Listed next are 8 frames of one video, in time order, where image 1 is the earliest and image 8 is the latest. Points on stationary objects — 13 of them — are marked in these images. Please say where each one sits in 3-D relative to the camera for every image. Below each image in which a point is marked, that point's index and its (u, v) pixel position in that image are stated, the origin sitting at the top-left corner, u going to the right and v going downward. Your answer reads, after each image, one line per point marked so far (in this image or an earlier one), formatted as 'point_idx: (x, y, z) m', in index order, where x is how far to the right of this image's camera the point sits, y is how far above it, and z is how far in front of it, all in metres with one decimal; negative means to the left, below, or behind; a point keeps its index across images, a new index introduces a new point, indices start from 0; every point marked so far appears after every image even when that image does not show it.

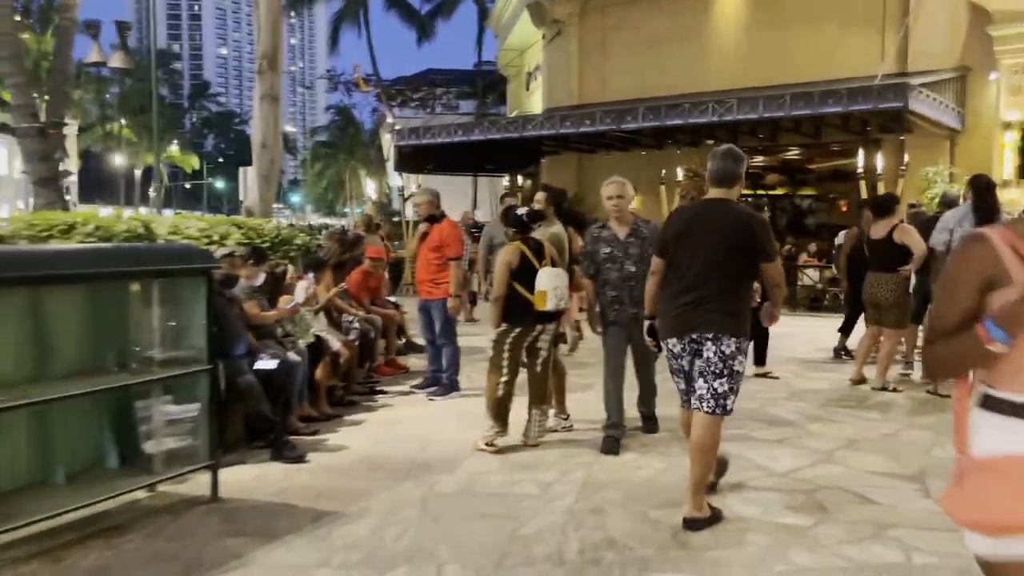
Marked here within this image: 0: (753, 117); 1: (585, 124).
0: (+4.2, +3.0, +15.0) m
1: (+1.4, +3.3, +17.0) m
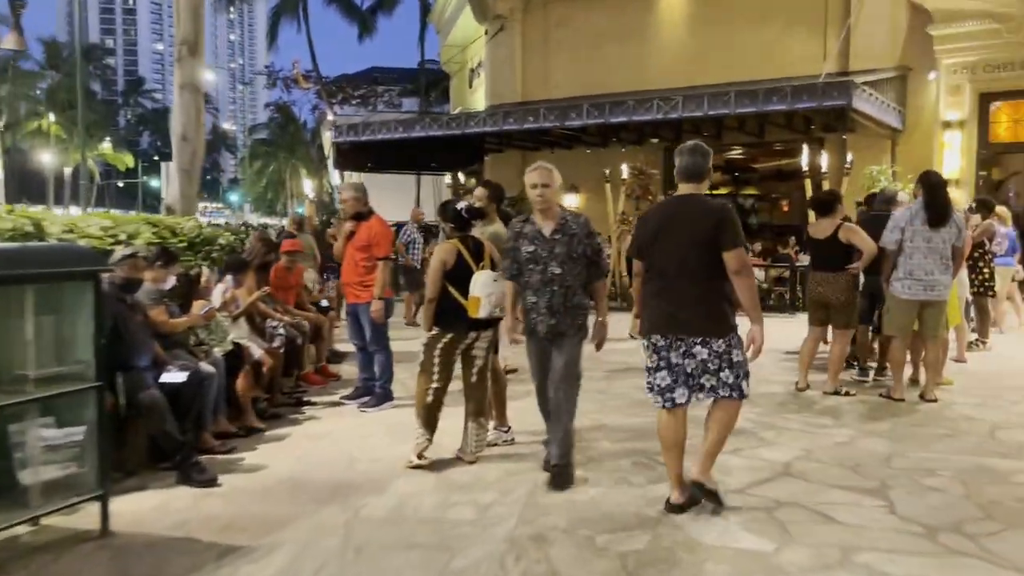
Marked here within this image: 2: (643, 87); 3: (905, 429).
0: (+3.2, +3.0, +14.8) m
1: (+0.3, +3.3, +16.6) m
2: (+3.0, +4.5, +19.3) m
3: (+2.8, -1.0, +6.0) m
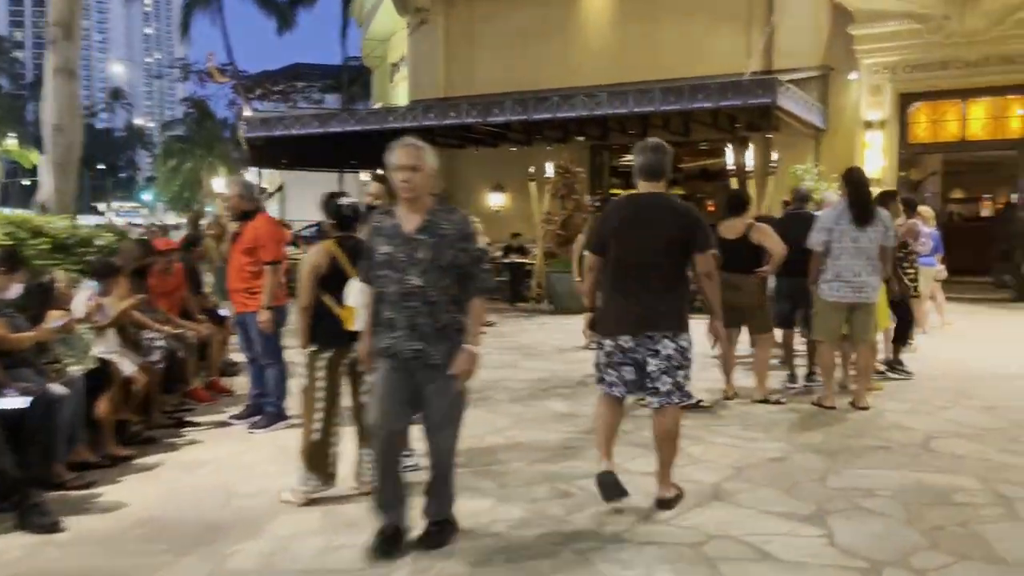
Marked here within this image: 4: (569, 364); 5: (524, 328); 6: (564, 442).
0: (+1.9, +3.0, +14.5) m
1: (-1.2, +3.2, +16.0) m
2: (+1.2, +4.5, +18.9) m
3: (+2.2, -1.0, +5.7) m
4: (+0.6, -0.8, +8.8) m
5: (+0.2, -0.6, +12.6) m
6: (+0.3, -1.0, +5.5) m
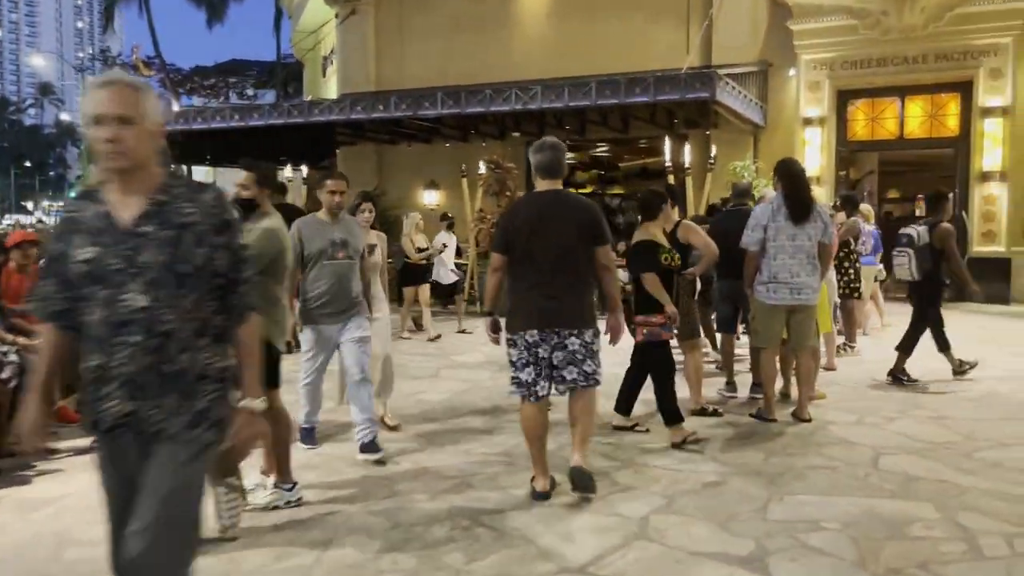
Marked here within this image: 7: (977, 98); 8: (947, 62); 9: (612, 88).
0: (+0.8, +2.9, +13.9) m
1: (-2.4, +3.2, +15.3) m
2: (-0.2, +4.5, +18.3) m
3: (+1.6, -1.0, +5.1) m
4: (-0.2, -0.8, +8.1) m
5: (-0.8, -0.6, +11.9) m
6: (-0.2, -1.0, +4.9) m
7: (+7.9, +3.2, +14.5) m
8: (+7.4, +3.8, +14.5) m
9: (+1.6, +3.2, +13.5) m
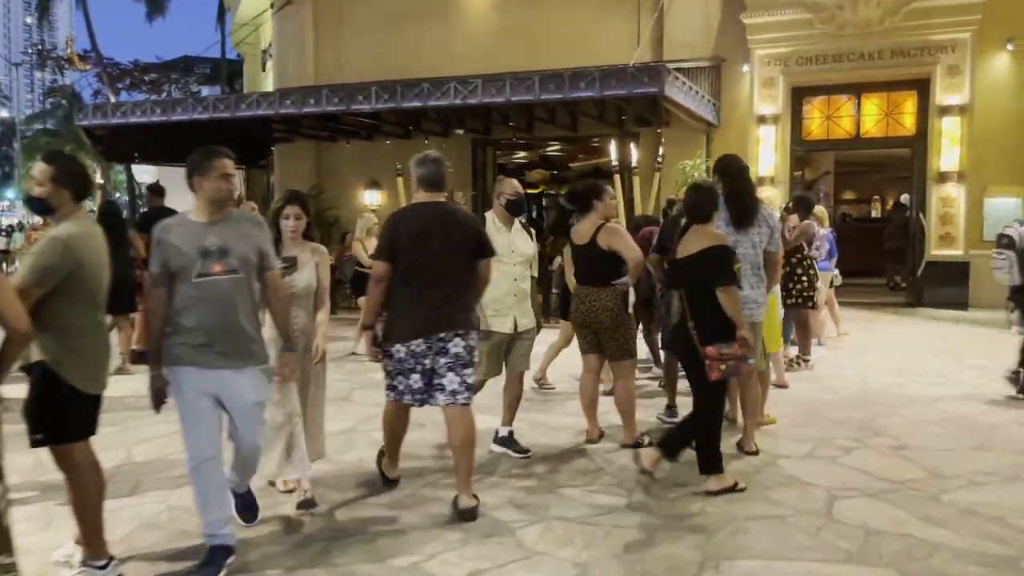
0: (-0.2, +2.8, +13.1) m
1: (-3.4, +3.1, +14.3) m
2: (-1.3, +4.4, +17.5) m
3: (+1.1, -1.1, +4.4) m
4: (-0.9, -0.9, +7.3) m
5: (-1.7, -0.7, +11.0) m
6: (-0.7, -1.1, +4.0) m
7: (+6.9, +3.1, +14.0) m
8: (+6.4, +3.8, +14.0) m
9: (+0.6, +3.1, +12.7) m
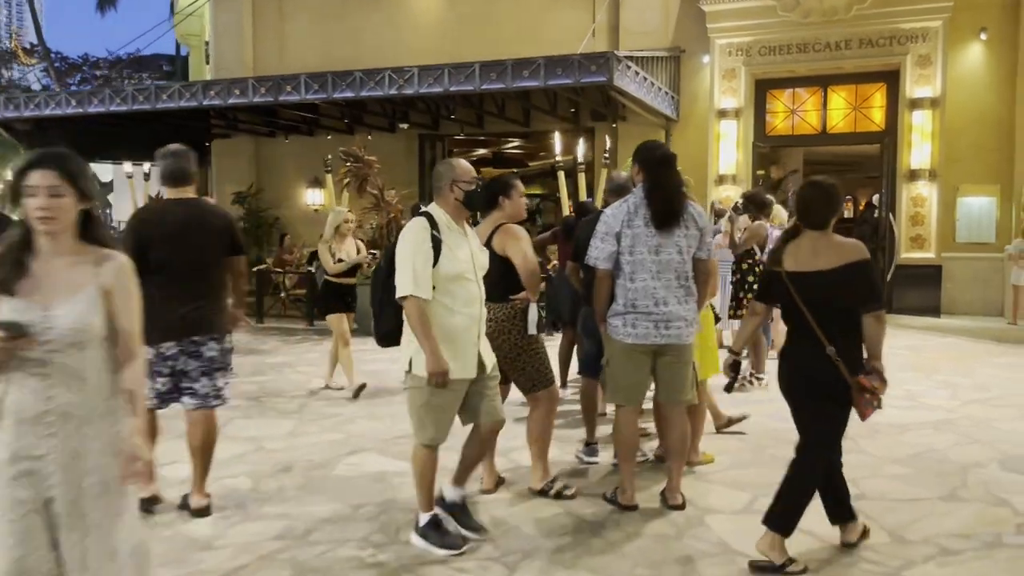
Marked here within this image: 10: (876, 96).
0: (-1.0, +2.8, +12.1) m
1: (-4.3, +3.0, +13.2) m
2: (-2.3, +4.3, +16.4) m
3: (+0.4, -1.2, +3.4) m
4: (-1.6, -1.0, +6.2) m
5: (-2.5, -0.8, +9.9) m
6: (-1.4, -1.2, +3.0) m
7: (+6.0, +3.1, +13.1) m
8: (+5.5, +3.7, +13.1) m
9: (-0.2, +3.0, +11.7) m
10: (+5.8, +3.1, +13.7) m
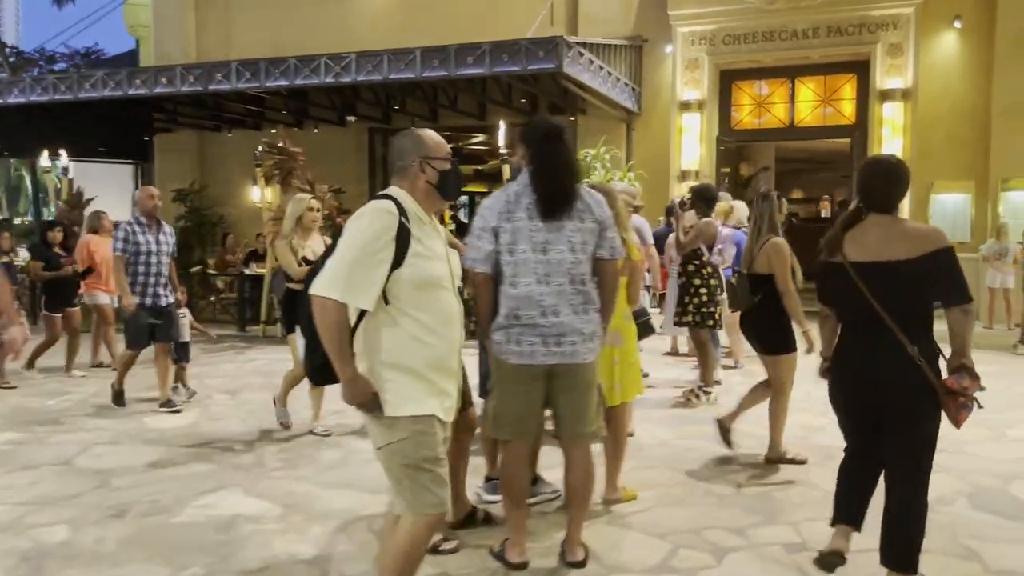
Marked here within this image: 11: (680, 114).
0: (-1.8, +2.7, +11.2) m
1: (-5.0, +2.9, +12.3) m
2: (-3.1, +4.3, +15.5) m
3: (-0.1, -1.2, +2.5) m
4: (-2.2, -1.0, +5.4) m
5: (-3.1, -0.8, +9.1) m
6: (-1.9, -1.3, +2.2) m
7: (+5.3, +3.0, +12.4) m
8: (+4.8, +3.6, +12.4) m
9: (-0.9, +2.9, +10.9) m
10: (+5.1, +3.0, +13.0) m
11: (+2.6, +2.7, +13.4) m
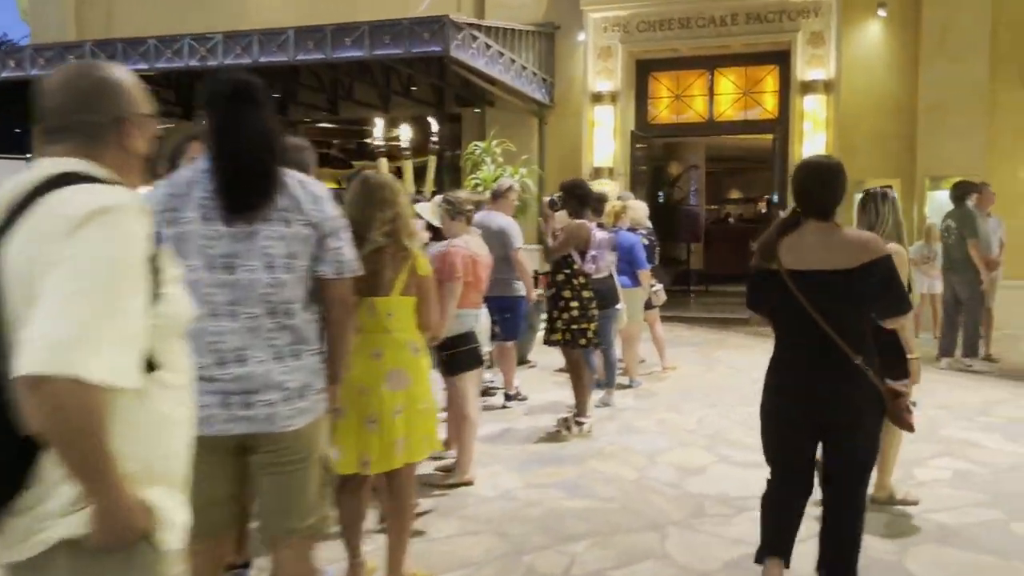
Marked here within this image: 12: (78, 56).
0: (-3.1, +2.6, +10.0) m
1: (-6.4, +2.8, +11.0) m
2: (-4.7, +4.2, +14.3) m
3: (-1.0, -1.3, +1.5) m
4: (-3.2, -1.1, +4.2) m
5: (-4.3, -0.9, +7.8) m
6: (-2.8, -1.4, +1.0) m
7: (+3.9, +2.9, +11.6) m
8: (+3.4, +3.6, +11.5) m
9: (-2.2, +2.8, +9.8) m
10: (+3.6, +3.0, +12.2) m
11: (+1.2, +2.6, +12.4) m
12: (-5.4, +2.9, +10.7) m
